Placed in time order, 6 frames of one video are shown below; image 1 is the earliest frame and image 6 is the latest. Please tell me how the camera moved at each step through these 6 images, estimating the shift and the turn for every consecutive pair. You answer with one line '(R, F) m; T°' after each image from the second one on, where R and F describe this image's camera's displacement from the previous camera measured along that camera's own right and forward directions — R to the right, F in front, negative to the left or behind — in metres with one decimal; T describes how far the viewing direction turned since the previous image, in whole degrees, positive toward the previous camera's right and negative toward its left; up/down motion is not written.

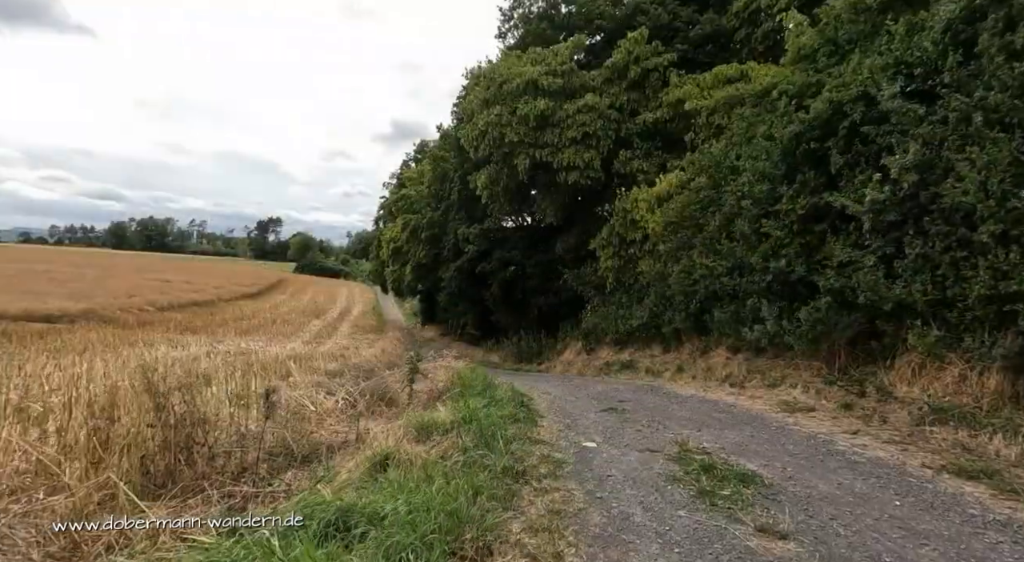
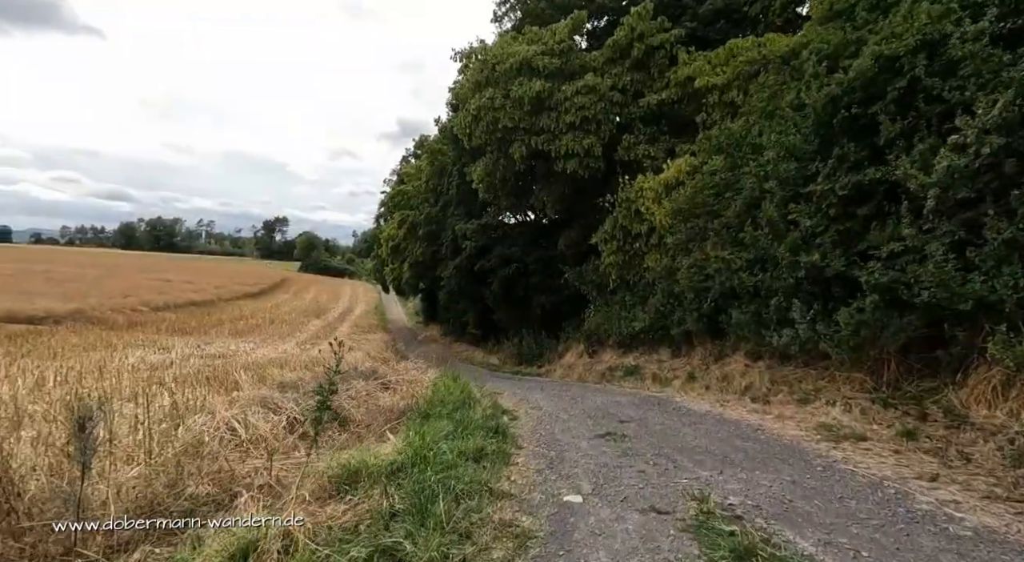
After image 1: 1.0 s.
(+0.3, +1.7) m; -1°
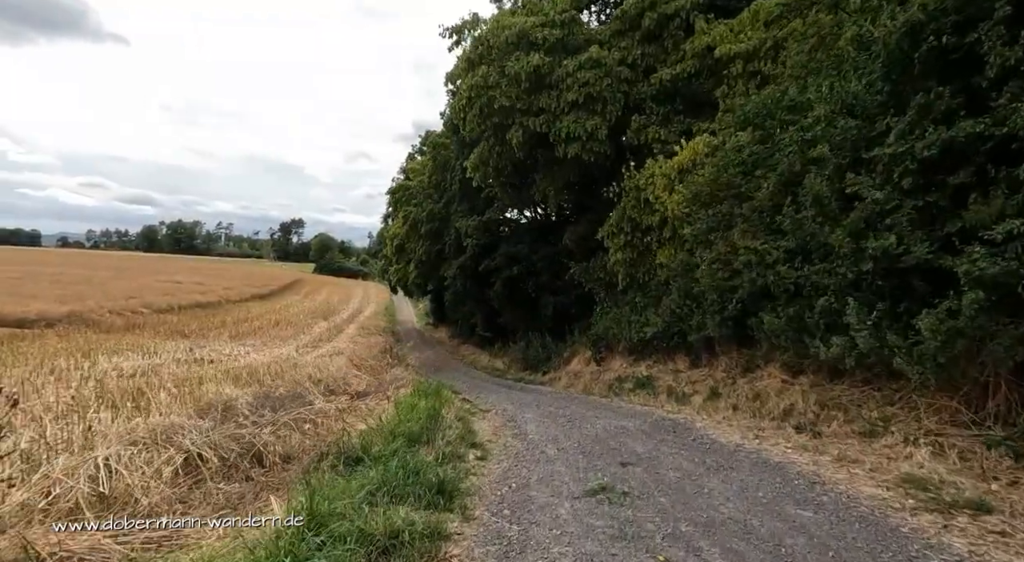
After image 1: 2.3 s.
(+0.4, +2.1) m; -1°
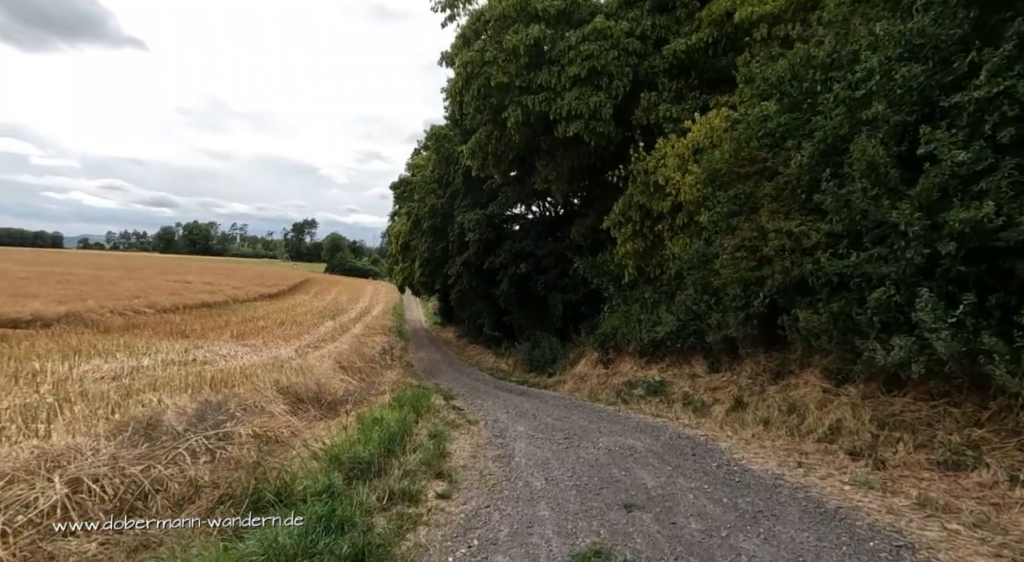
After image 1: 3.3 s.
(+0.3, +1.5) m; -1°
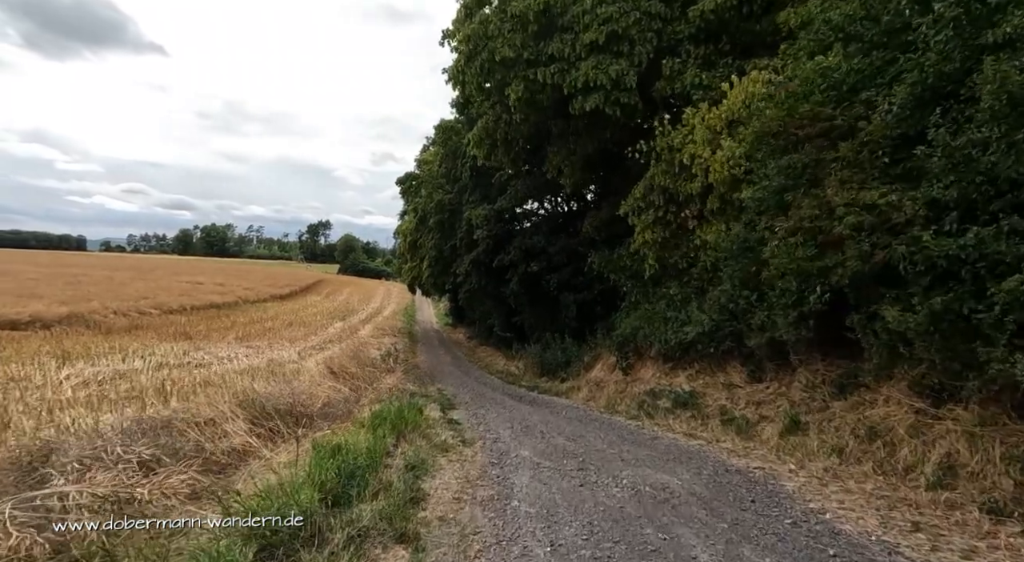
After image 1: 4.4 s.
(+0.1, +1.7) m; -1°
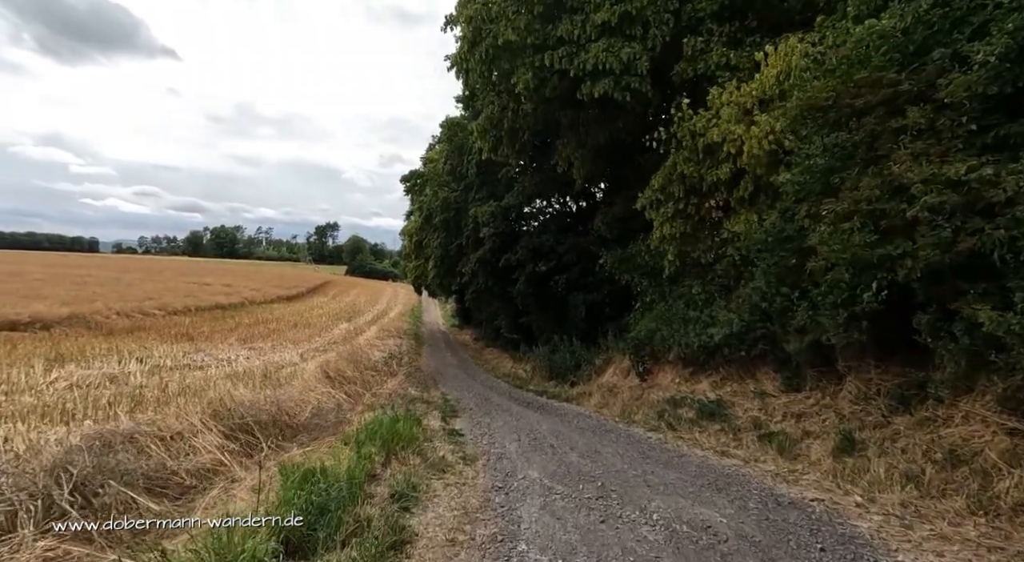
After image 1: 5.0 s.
(0.0, +1.0) m; -1°
